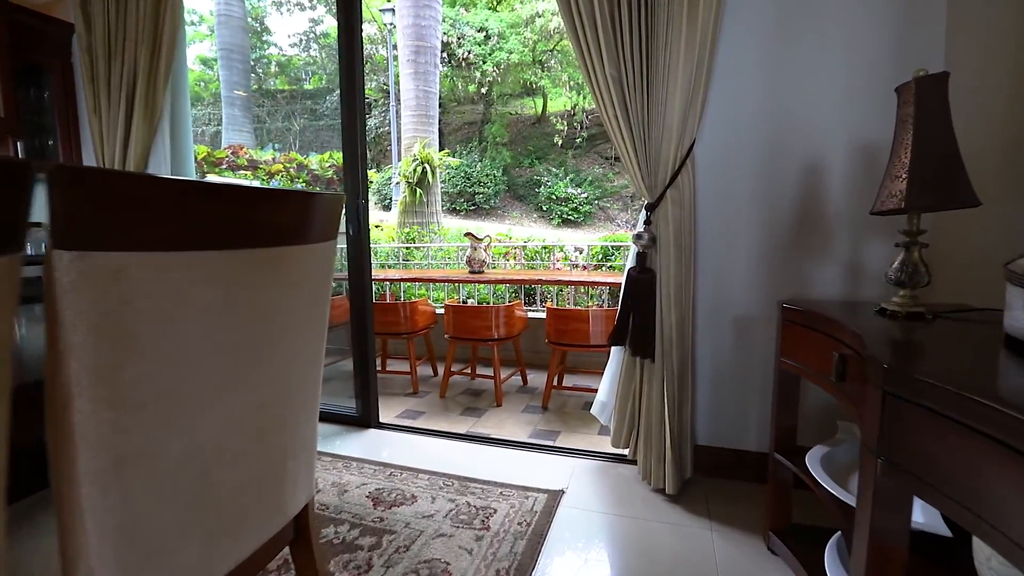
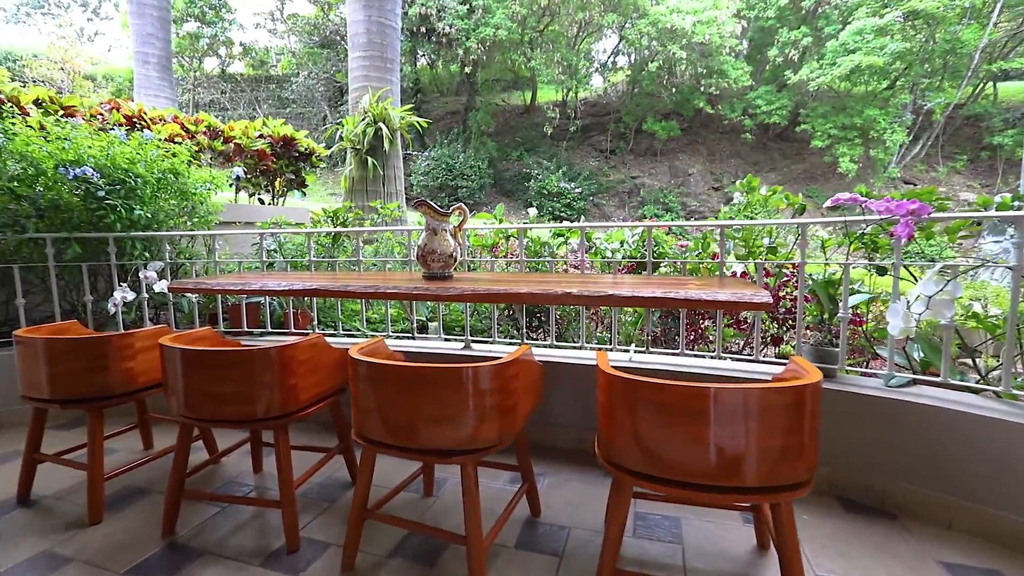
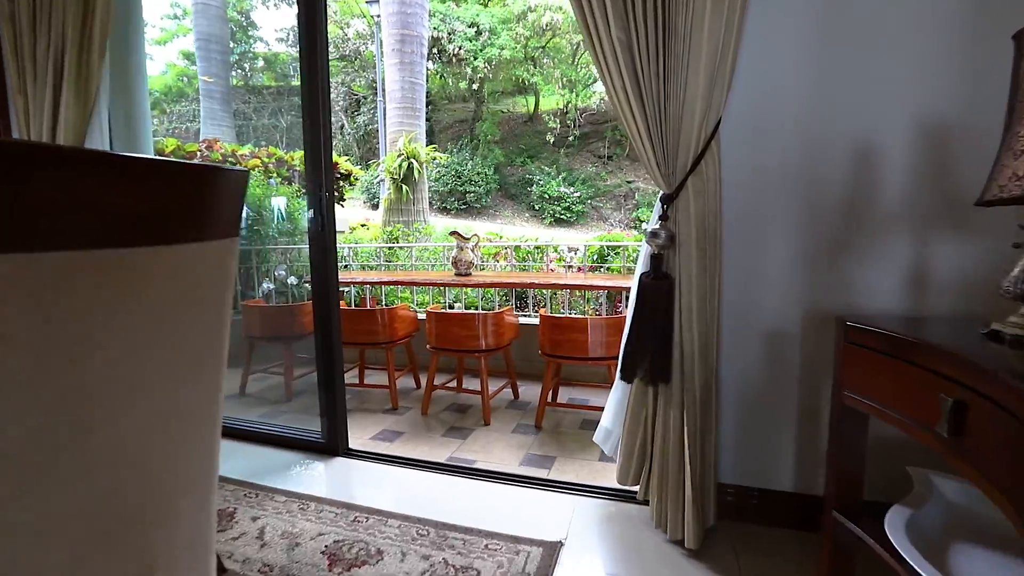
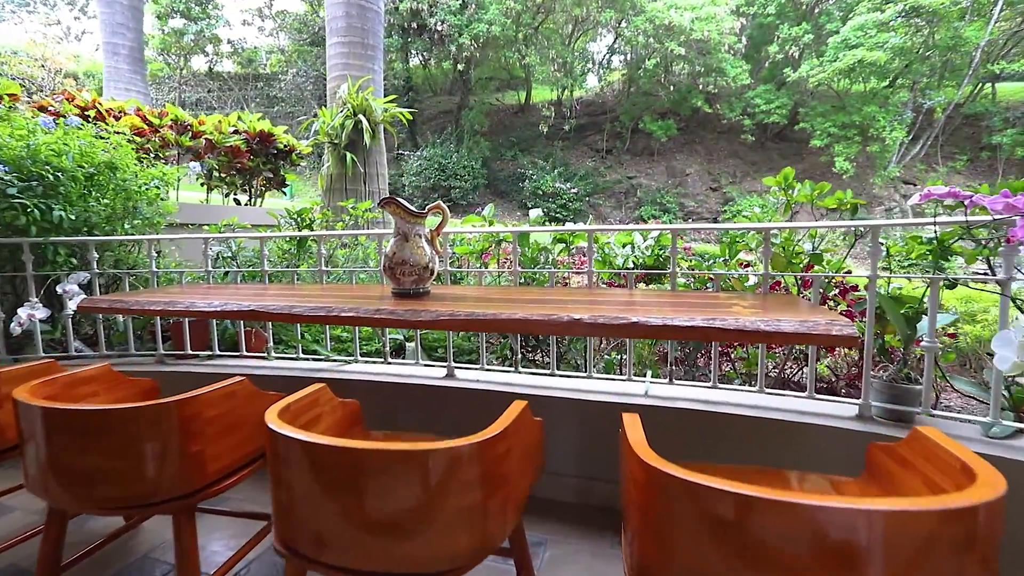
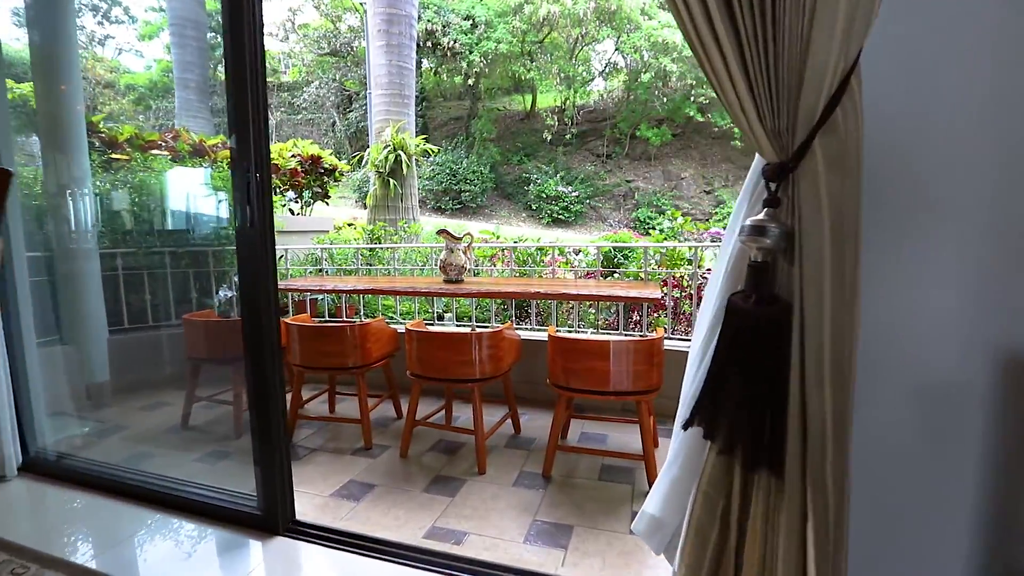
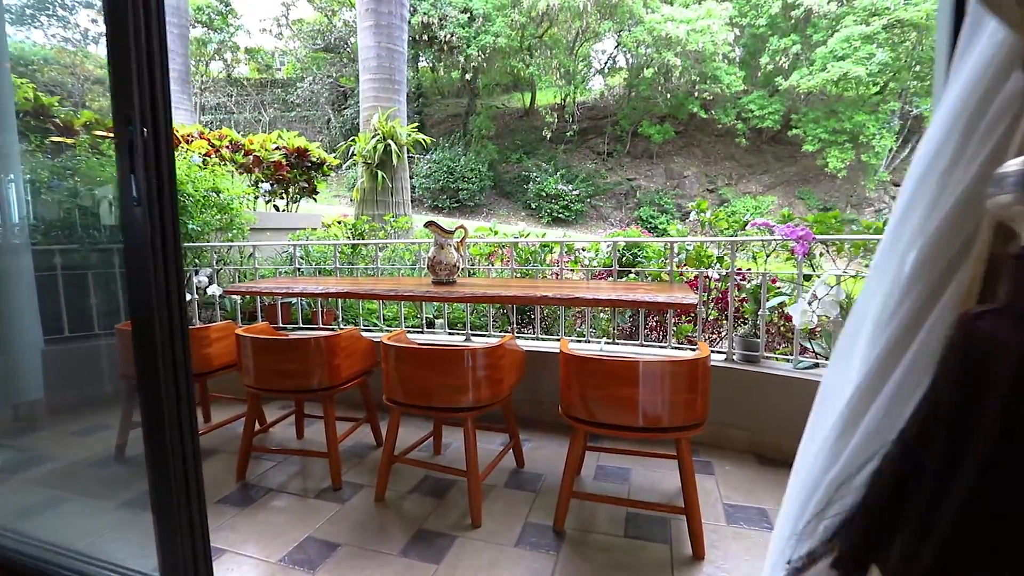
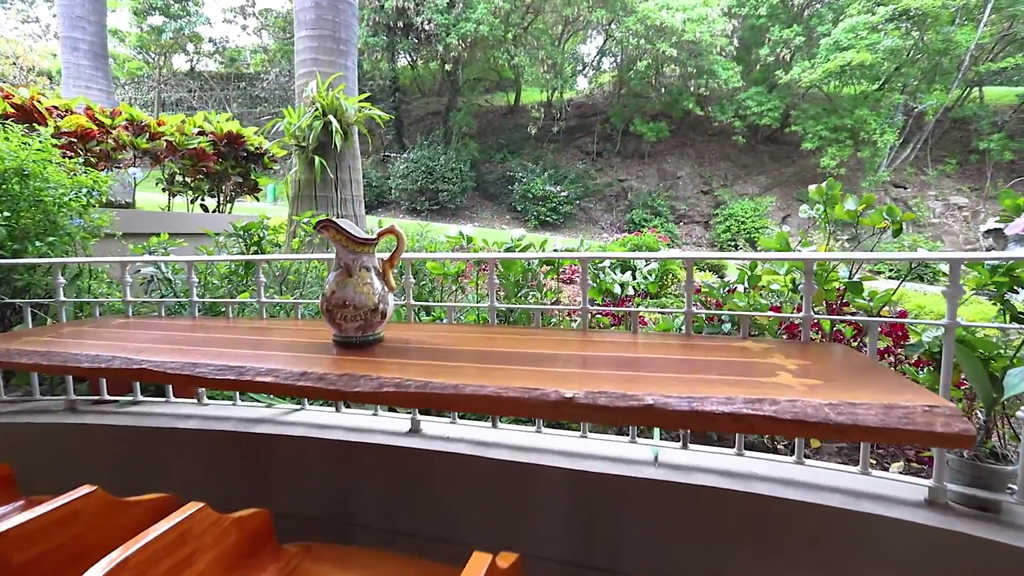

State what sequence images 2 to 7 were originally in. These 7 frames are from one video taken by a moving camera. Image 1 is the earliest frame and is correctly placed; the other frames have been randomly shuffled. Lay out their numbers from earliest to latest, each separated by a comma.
3, 5, 6, 2, 4, 7
